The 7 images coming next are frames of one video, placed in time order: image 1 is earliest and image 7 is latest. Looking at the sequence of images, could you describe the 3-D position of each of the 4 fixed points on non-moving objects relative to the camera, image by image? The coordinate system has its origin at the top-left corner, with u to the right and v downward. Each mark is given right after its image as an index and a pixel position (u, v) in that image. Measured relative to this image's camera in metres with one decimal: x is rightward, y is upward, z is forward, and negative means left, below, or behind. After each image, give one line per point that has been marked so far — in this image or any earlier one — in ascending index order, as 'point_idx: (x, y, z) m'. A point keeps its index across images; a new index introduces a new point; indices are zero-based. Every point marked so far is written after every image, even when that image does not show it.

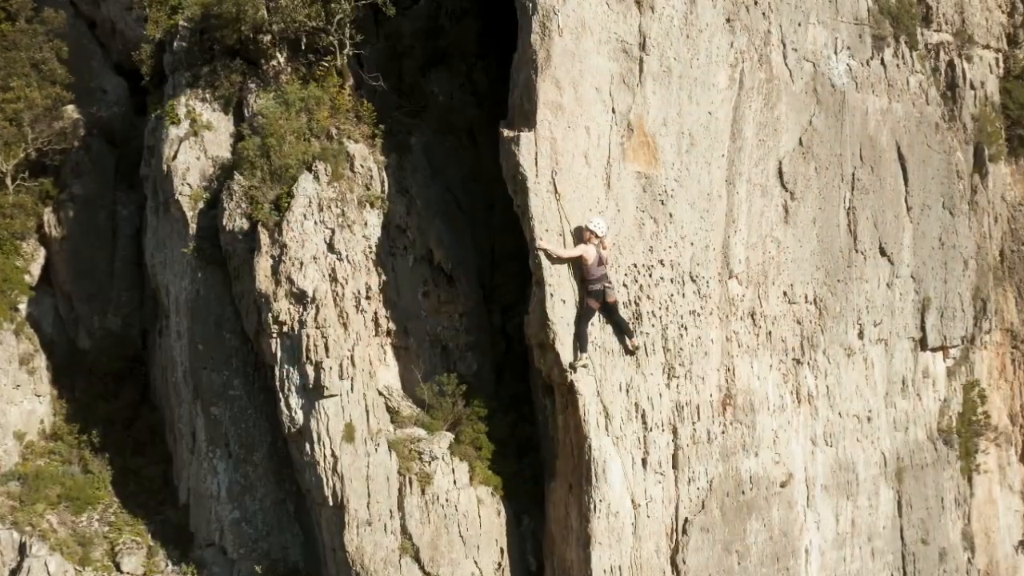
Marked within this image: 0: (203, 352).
0: (-2.6, -0.5, +12.1) m
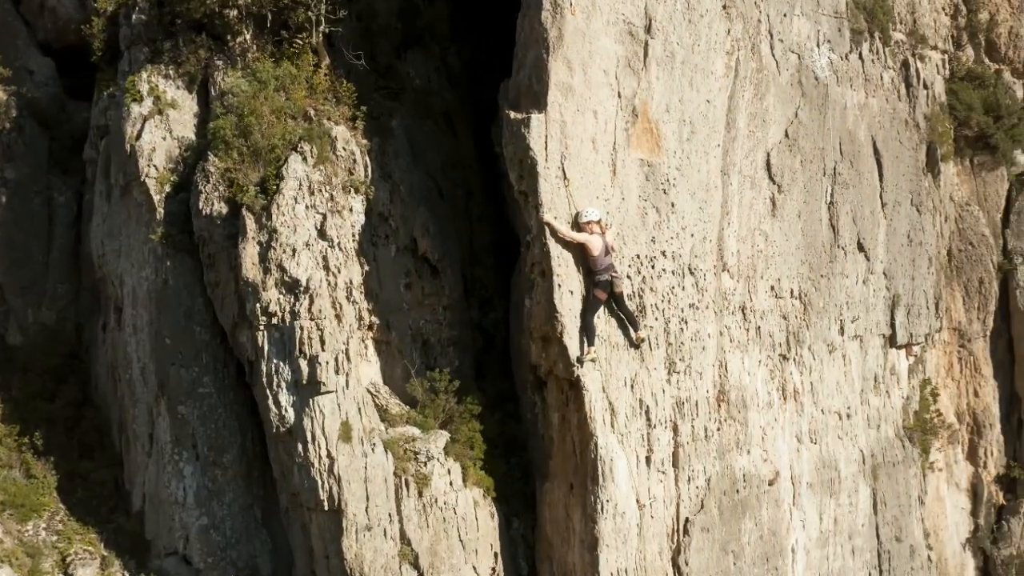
0: (-2.7, -0.5, +11.3) m
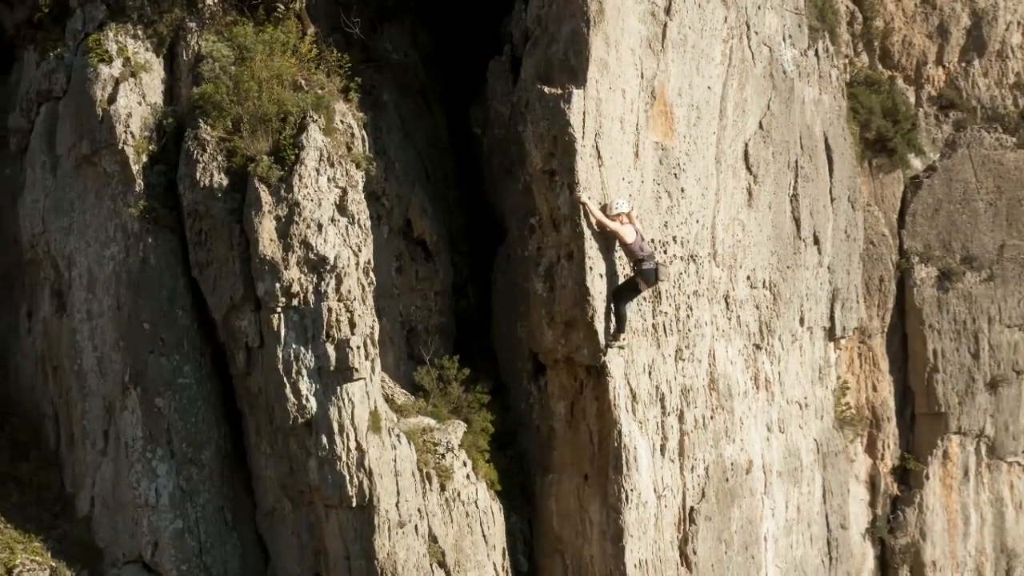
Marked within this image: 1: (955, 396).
0: (-2.6, -0.3, +10.3) m
1: (+4.9, -1.2, +15.8) m
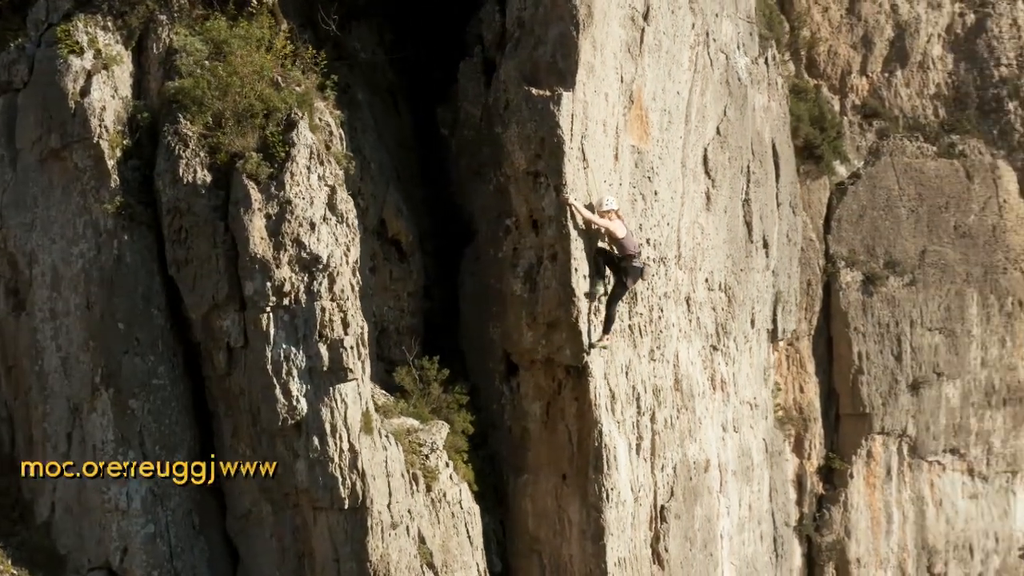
0: (-2.8, -0.3, +10.0) m
1: (+4.2, -1.2, +16.2) m
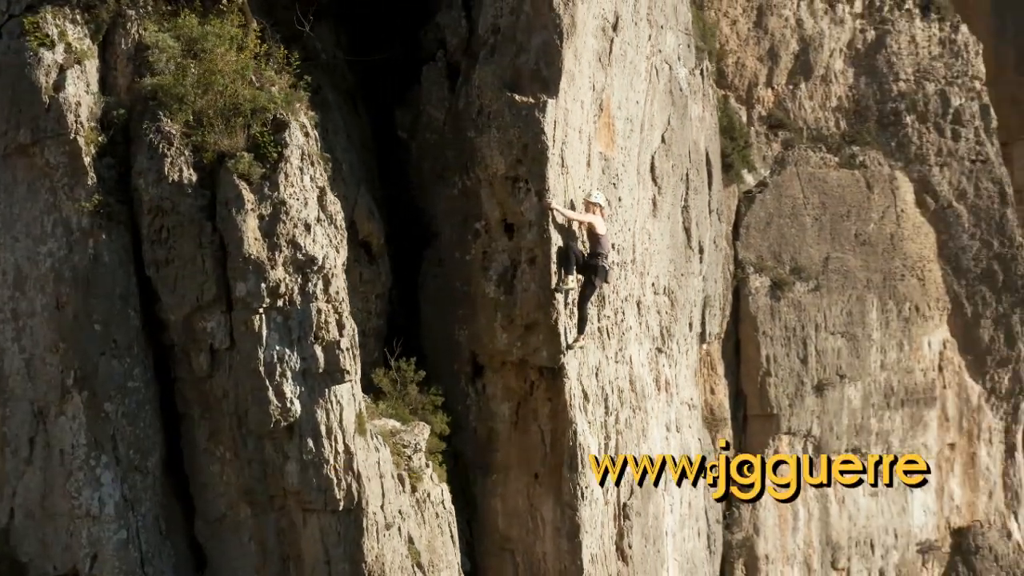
0: (-2.9, -0.3, +9.8) m
1: (+3.3, -1.3, +16.8) m
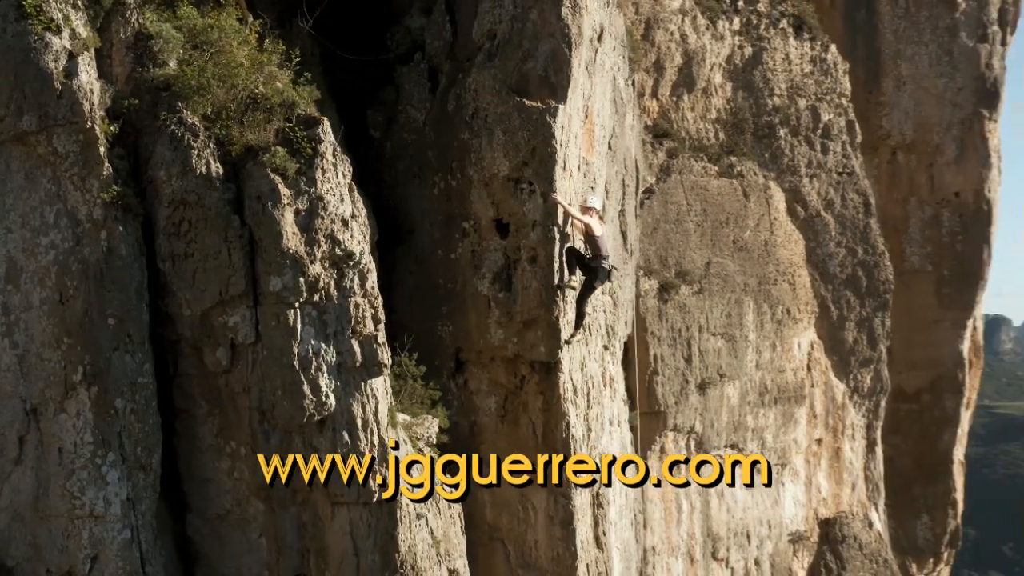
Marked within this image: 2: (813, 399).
0: (-2.7, -0.3, +9.6) m
1: (+2.0, -1.3, +17.6) m
2: (+4.0, -1.5, +18.9) m
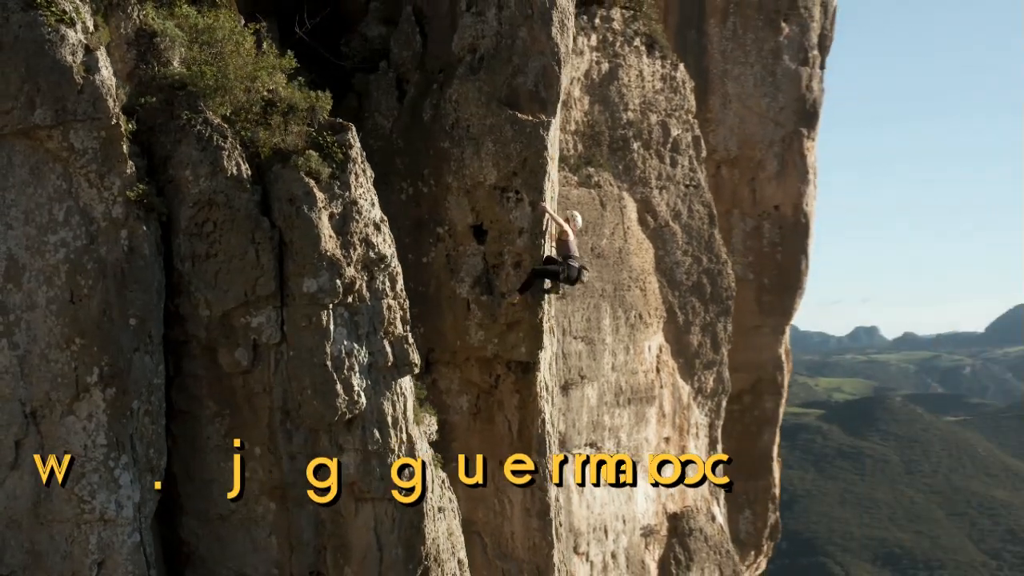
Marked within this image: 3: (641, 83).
0: (-2.6, -0.3, +9.4) m
1: (+0.4, -1.4, +18.2) m
2: (+2.1, -1.6, +19.9) m
3: (+1.8, +2.9, +20.2) m
